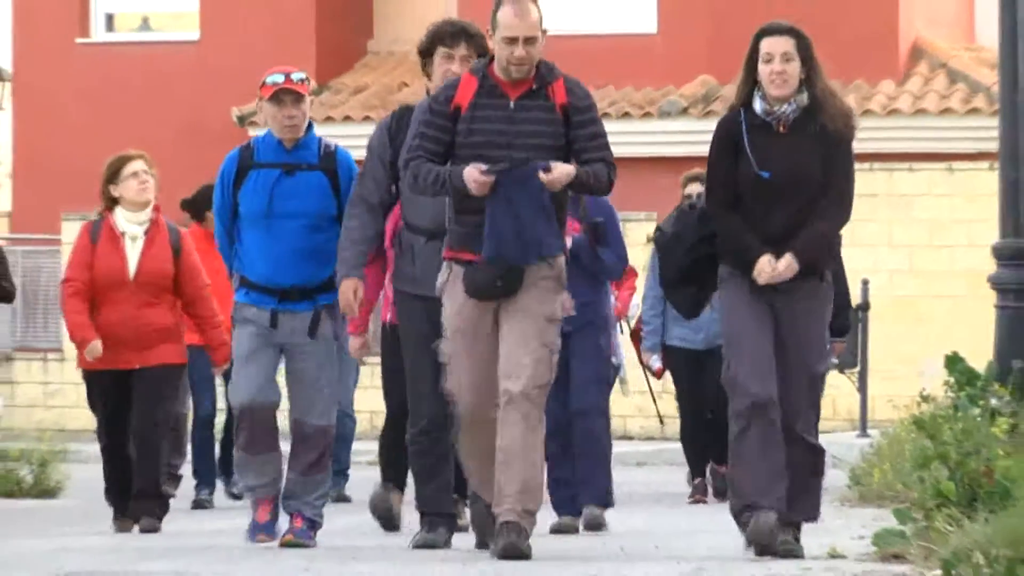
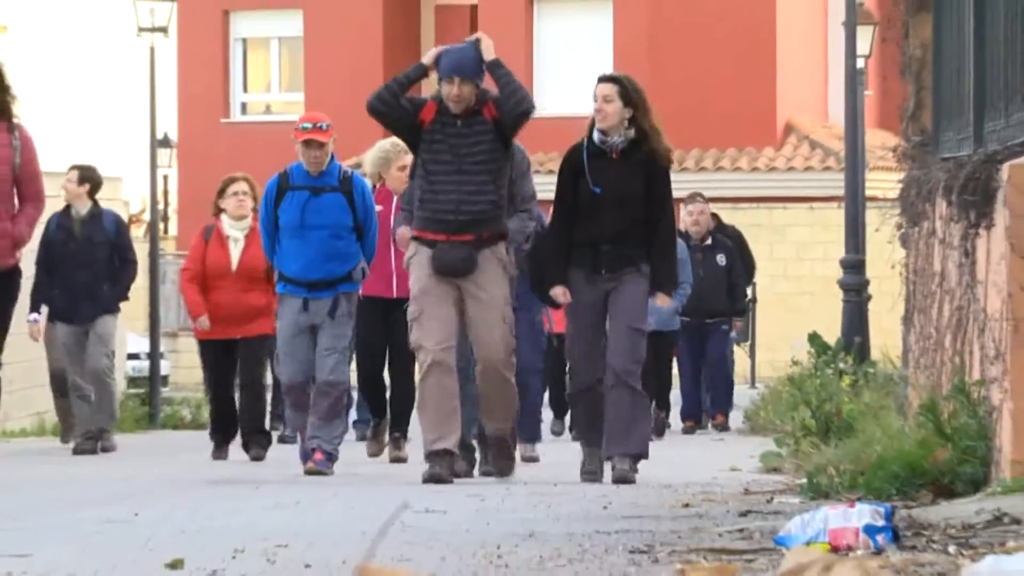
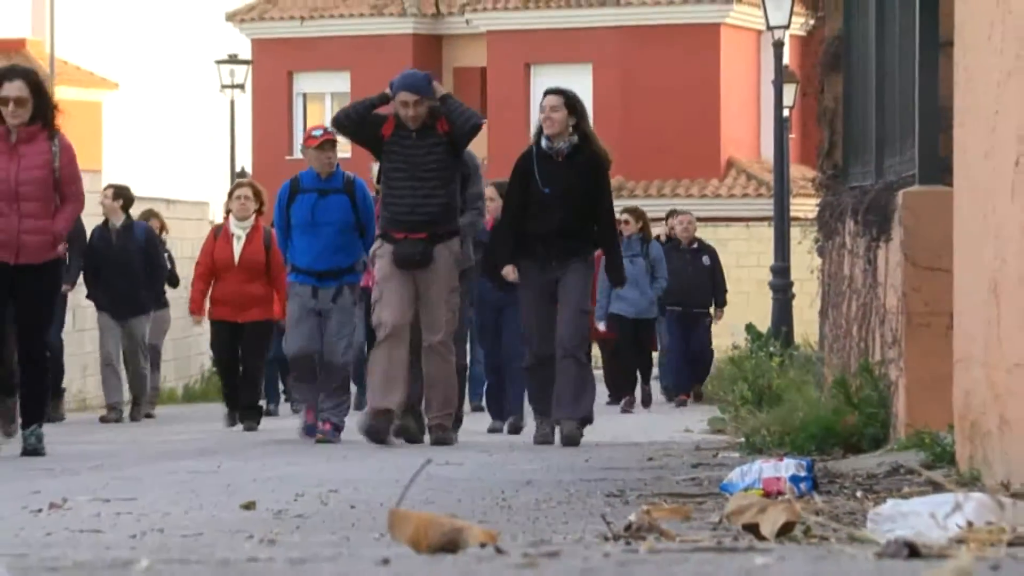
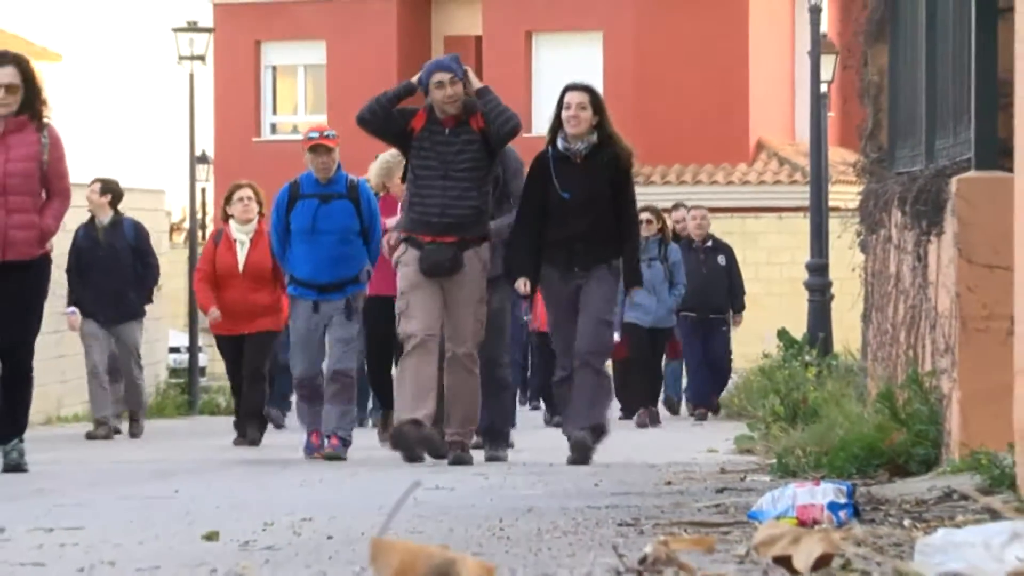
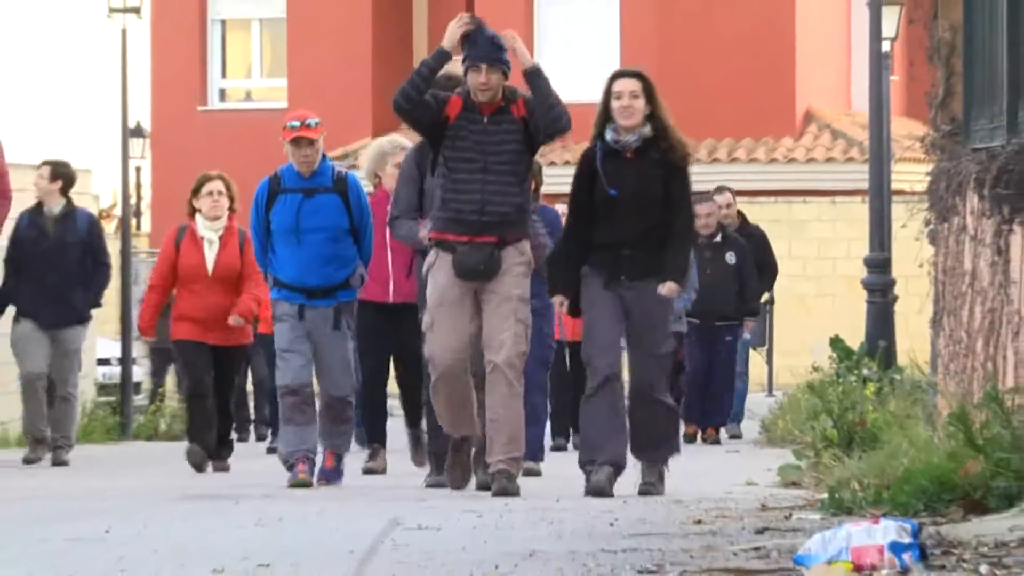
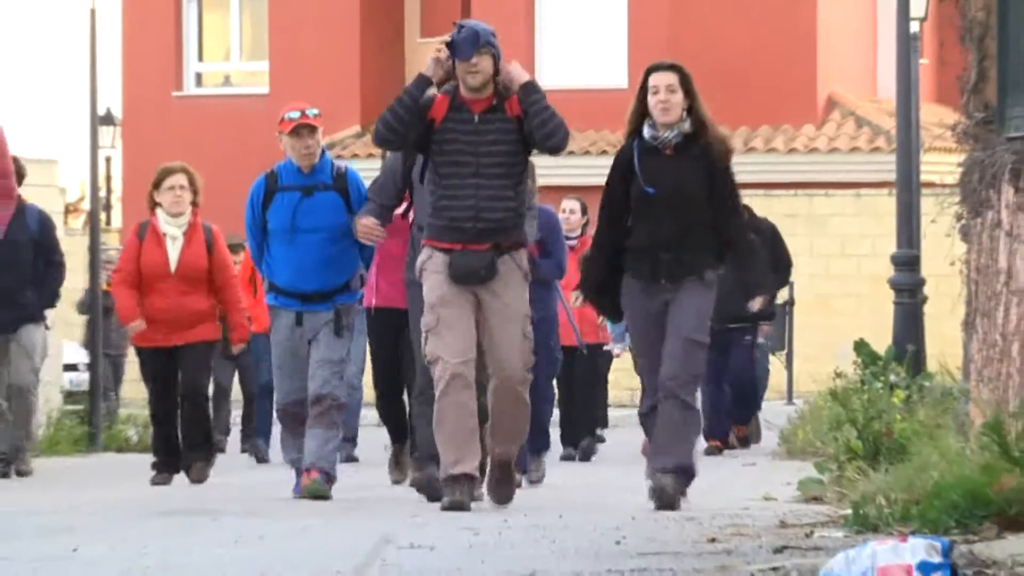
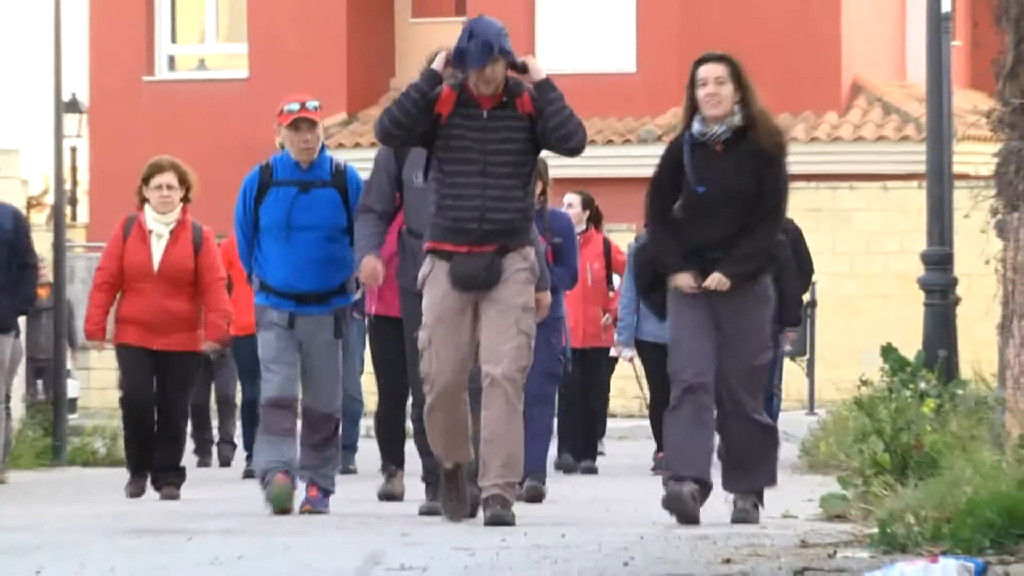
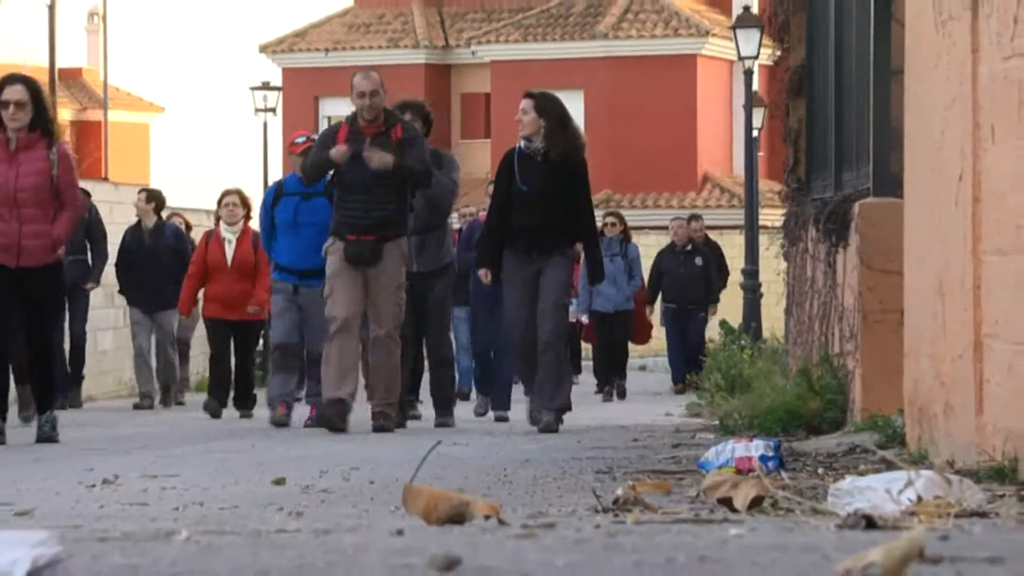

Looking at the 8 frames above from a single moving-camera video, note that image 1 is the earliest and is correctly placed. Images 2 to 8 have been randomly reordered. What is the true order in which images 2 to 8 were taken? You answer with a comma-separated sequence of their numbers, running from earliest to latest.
7, 6, 5, 2, 4, 3, 8
